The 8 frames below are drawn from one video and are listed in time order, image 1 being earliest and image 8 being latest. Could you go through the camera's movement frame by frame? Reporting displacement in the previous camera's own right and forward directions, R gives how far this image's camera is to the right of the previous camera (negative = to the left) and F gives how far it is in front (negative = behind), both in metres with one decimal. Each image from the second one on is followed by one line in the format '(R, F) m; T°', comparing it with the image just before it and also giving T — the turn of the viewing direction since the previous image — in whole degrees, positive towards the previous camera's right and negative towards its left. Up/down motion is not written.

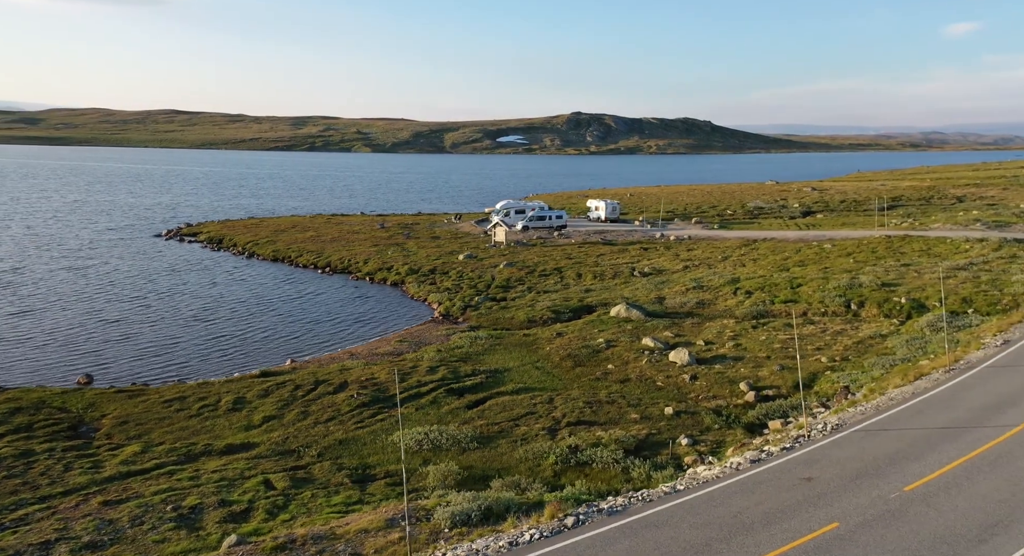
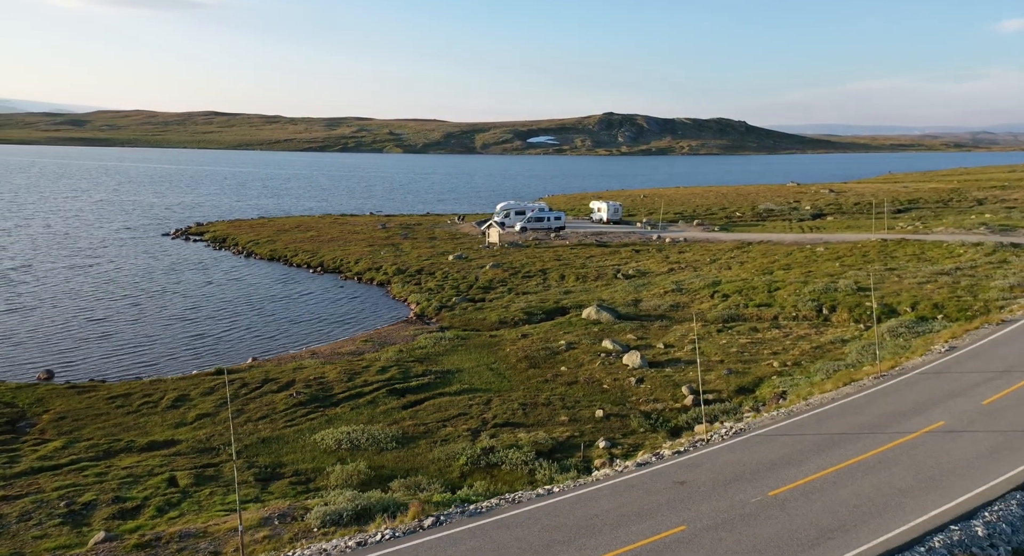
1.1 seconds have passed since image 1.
(+2.7, -0.2) m; -1°
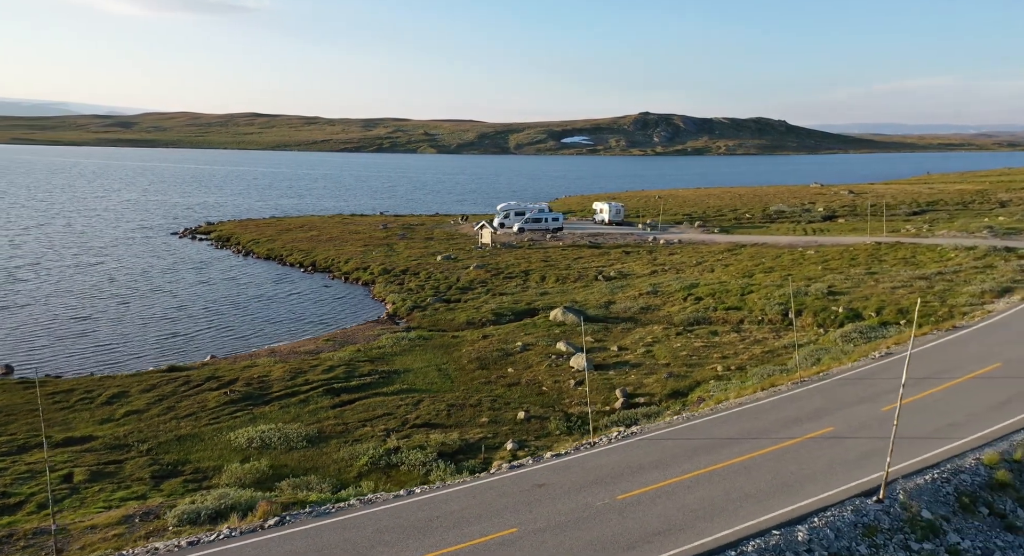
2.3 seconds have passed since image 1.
(+3.0, -0.2) m; -2°
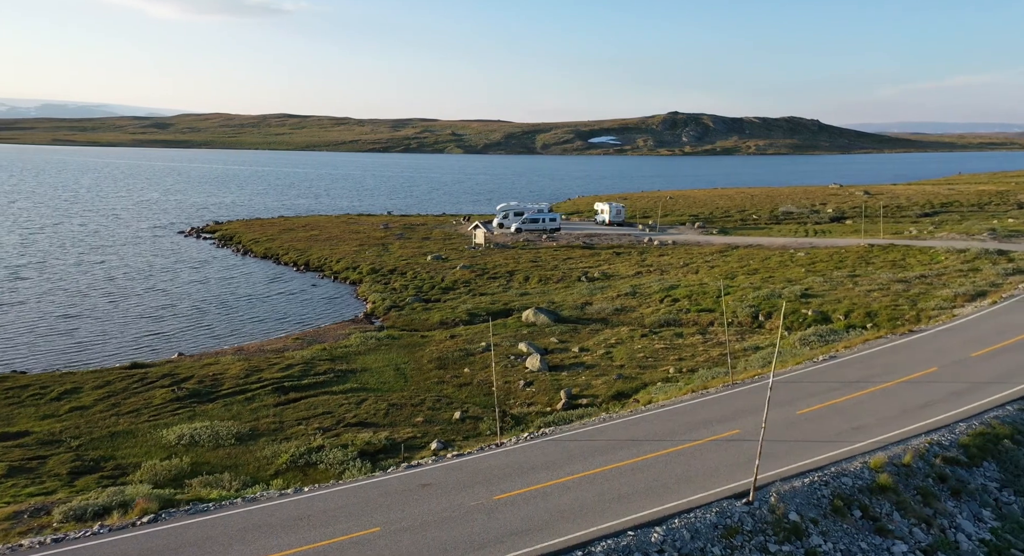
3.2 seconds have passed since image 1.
(+2.5, -0.2) m; -1°
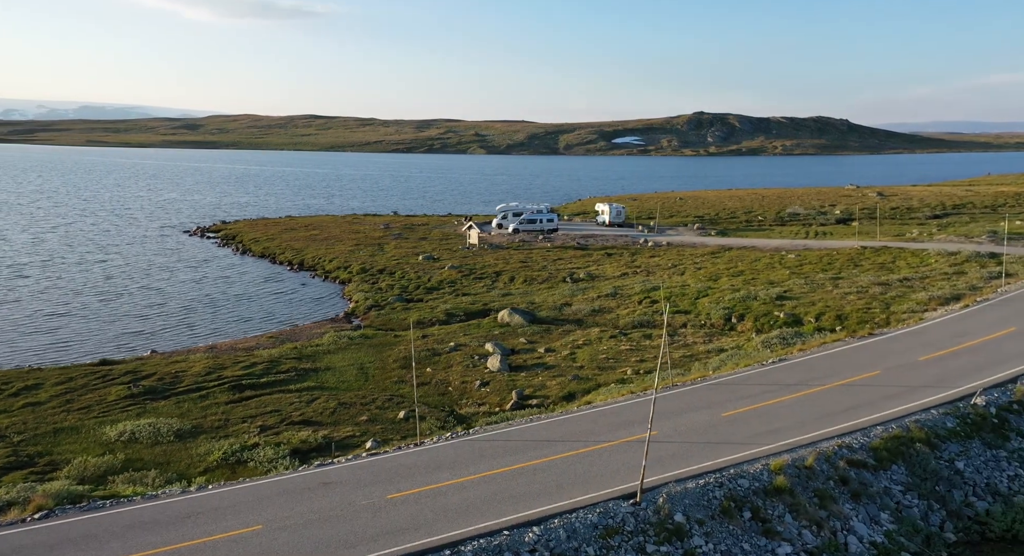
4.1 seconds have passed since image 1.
(+2.2, -0.1) m; -1°
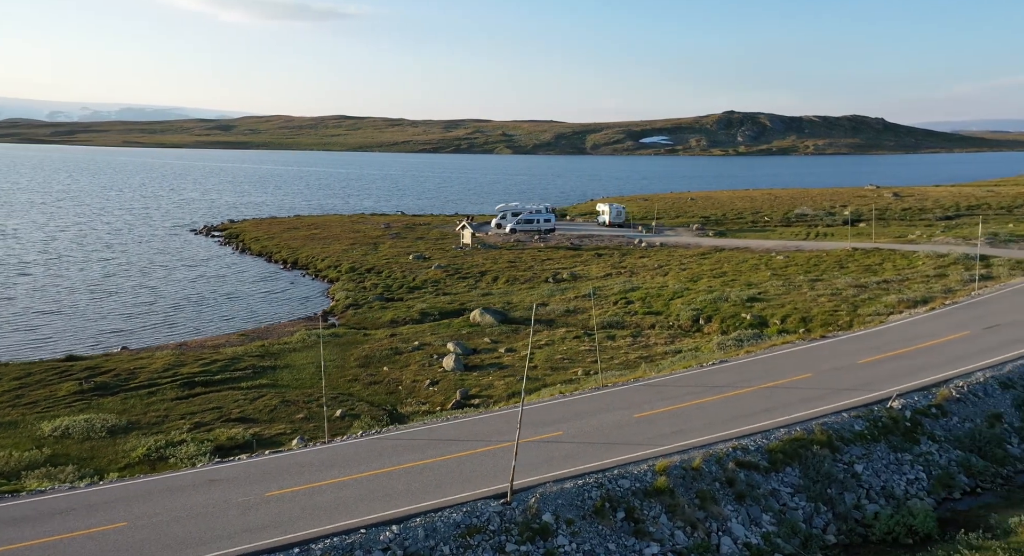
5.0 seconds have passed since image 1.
(+2.5, -0.1) m; -1°
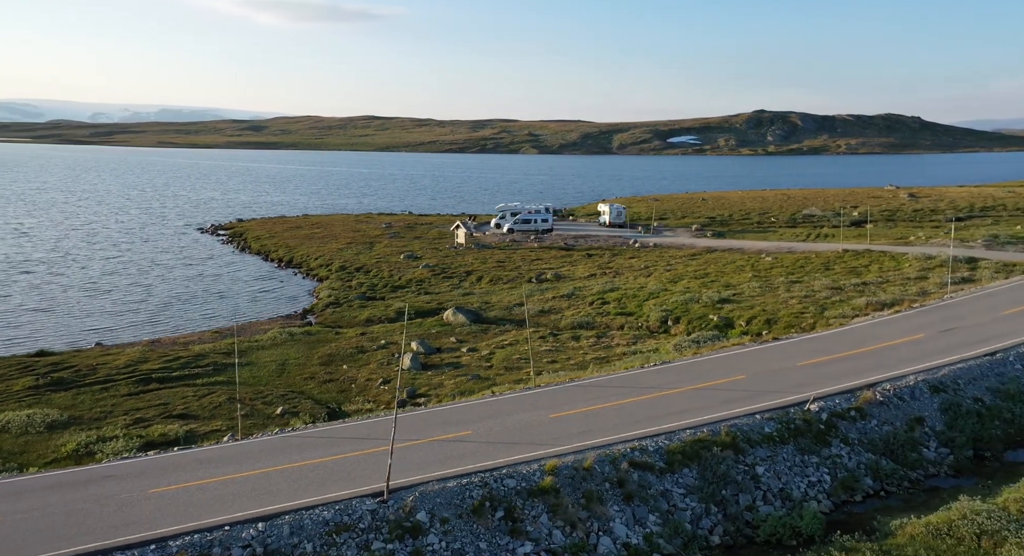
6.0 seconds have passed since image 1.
(+2.4, -0.1) m; -1°
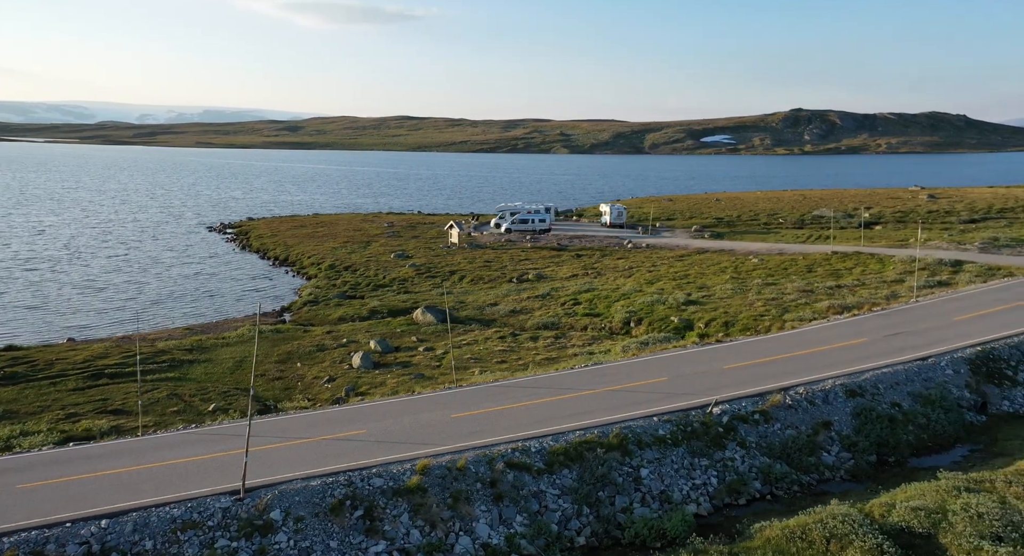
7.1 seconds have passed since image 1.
(+2.9, -0.1) m; -1°
